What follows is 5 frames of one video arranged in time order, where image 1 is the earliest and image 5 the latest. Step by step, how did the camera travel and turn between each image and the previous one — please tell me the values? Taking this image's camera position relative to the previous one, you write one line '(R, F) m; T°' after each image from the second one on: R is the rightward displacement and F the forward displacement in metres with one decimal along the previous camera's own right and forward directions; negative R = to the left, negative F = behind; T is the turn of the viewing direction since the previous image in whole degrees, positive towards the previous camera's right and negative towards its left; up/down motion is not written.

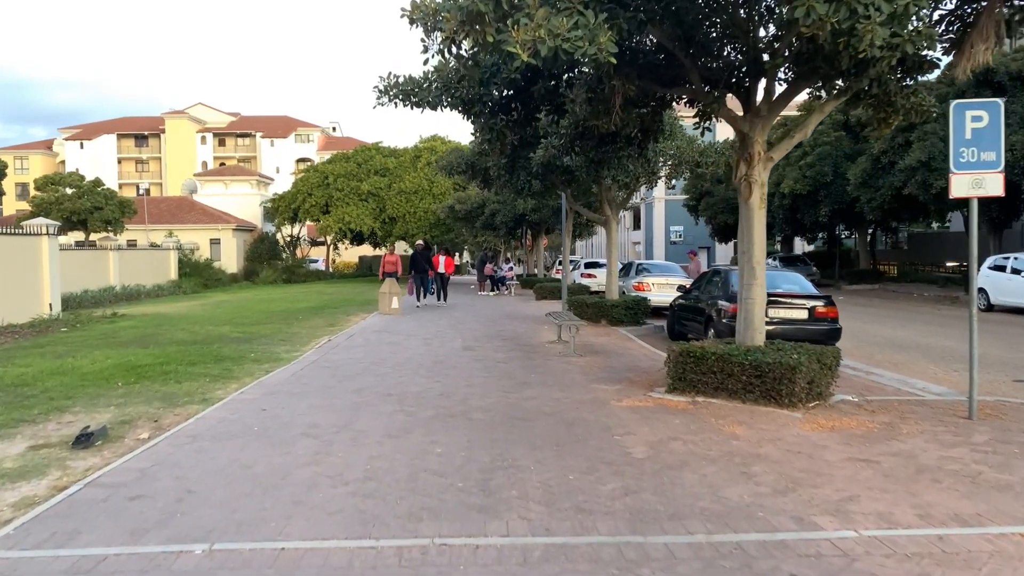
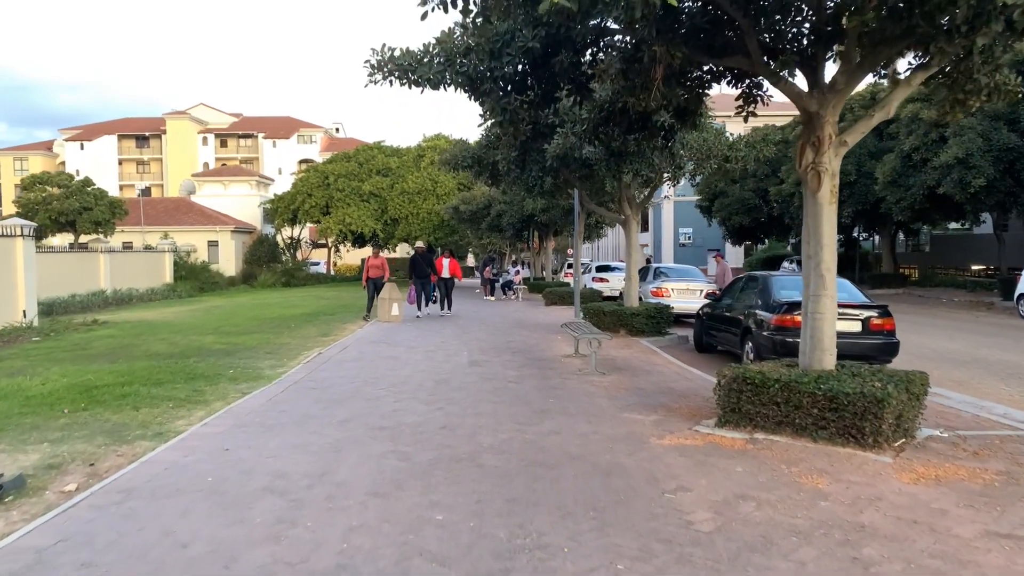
(-0.1, +1.5) m; 0°
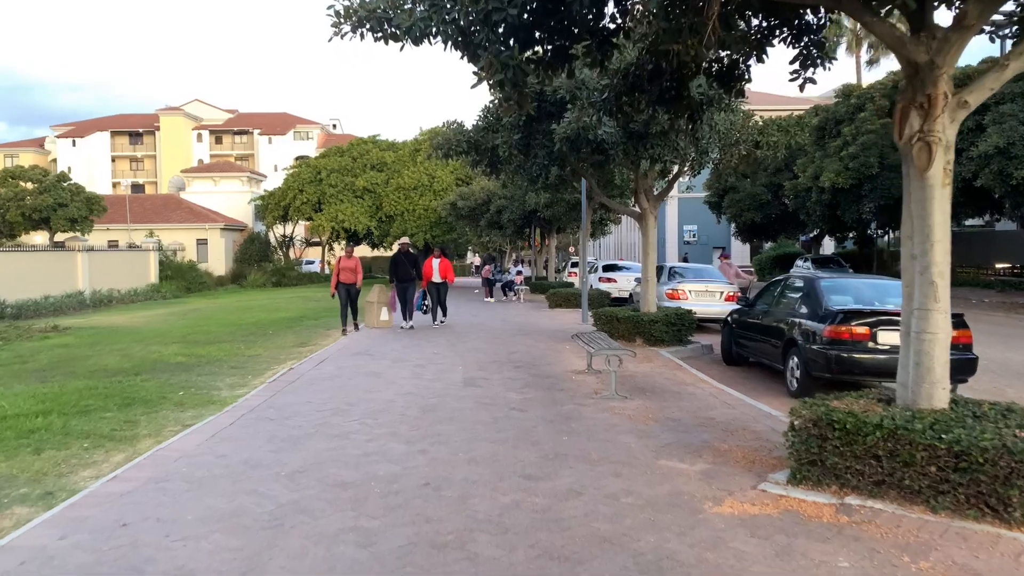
(0.0, +1.8) m; 0°
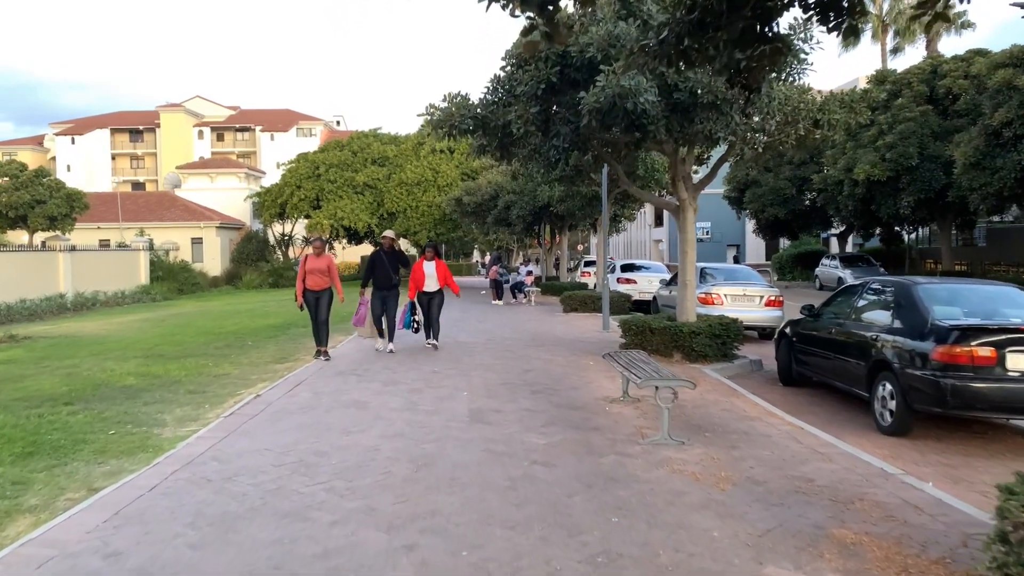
(-0.1, +2.1) m; 0°
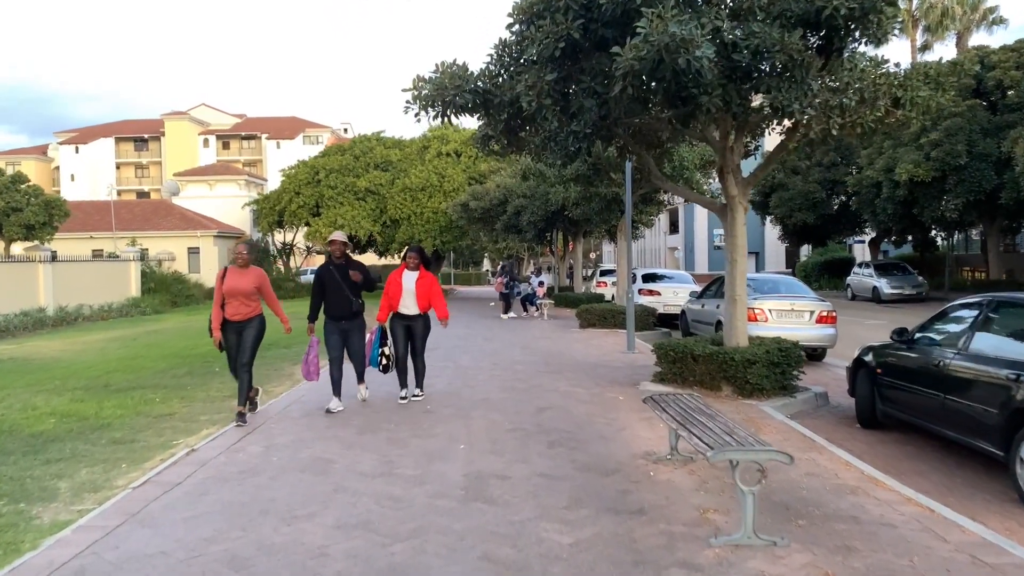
(0.0, +2.1) m; -1°
